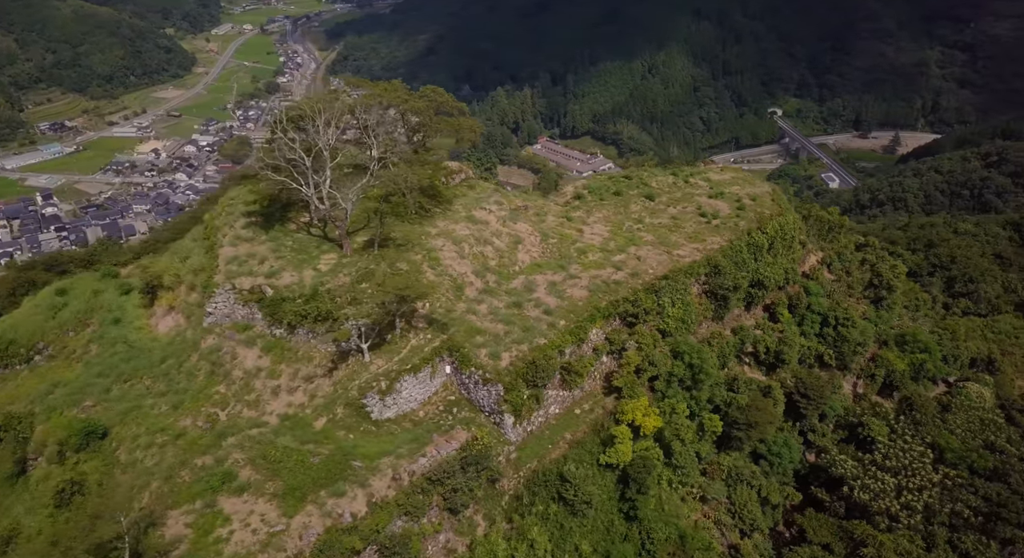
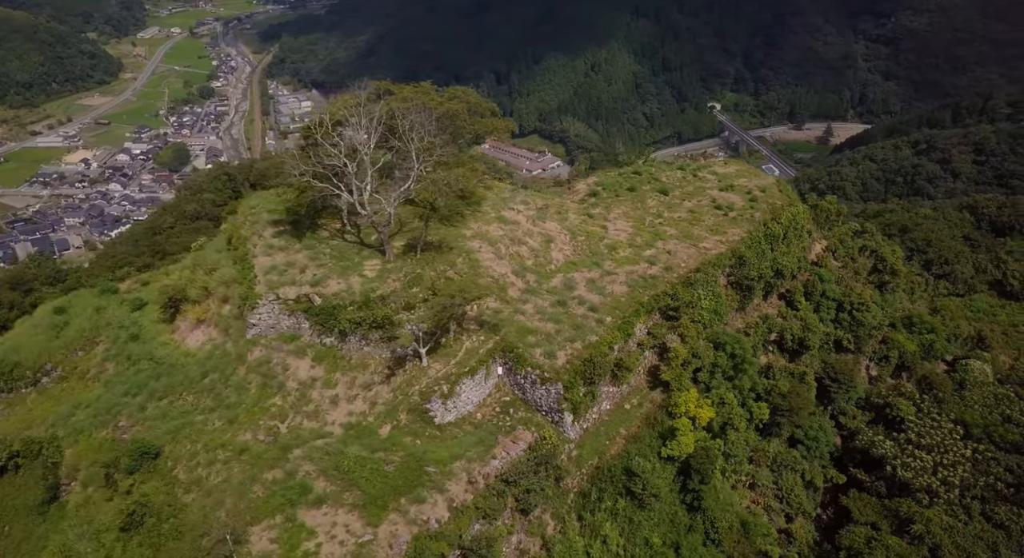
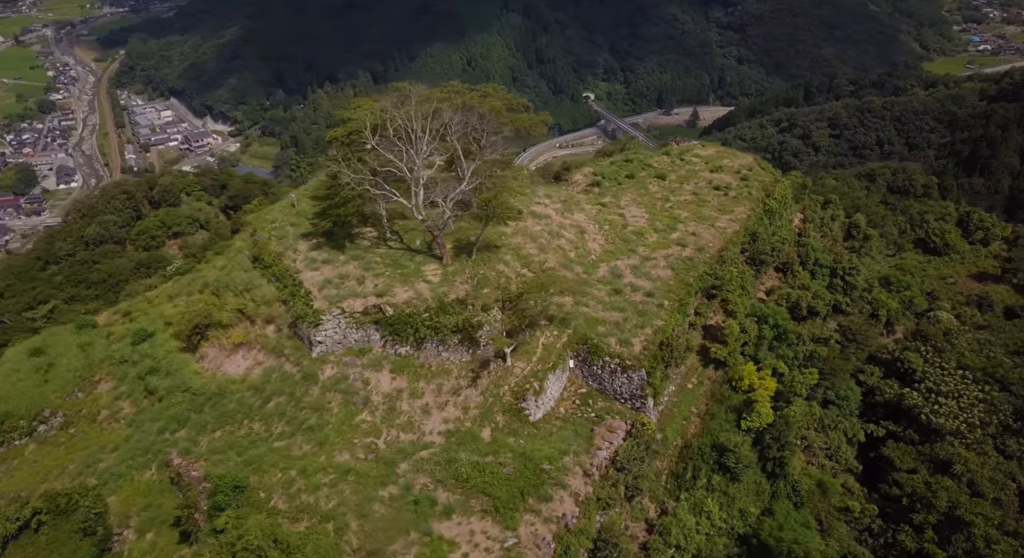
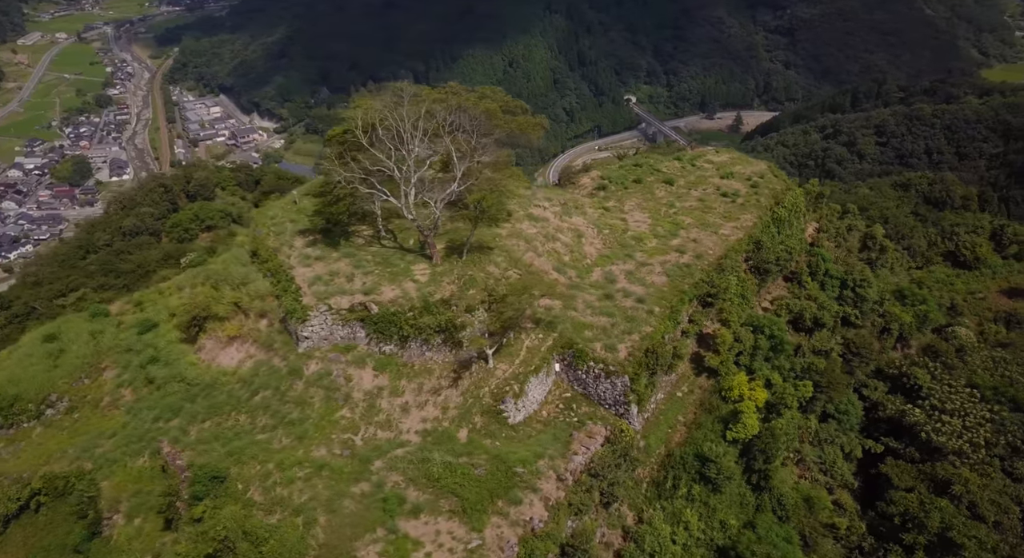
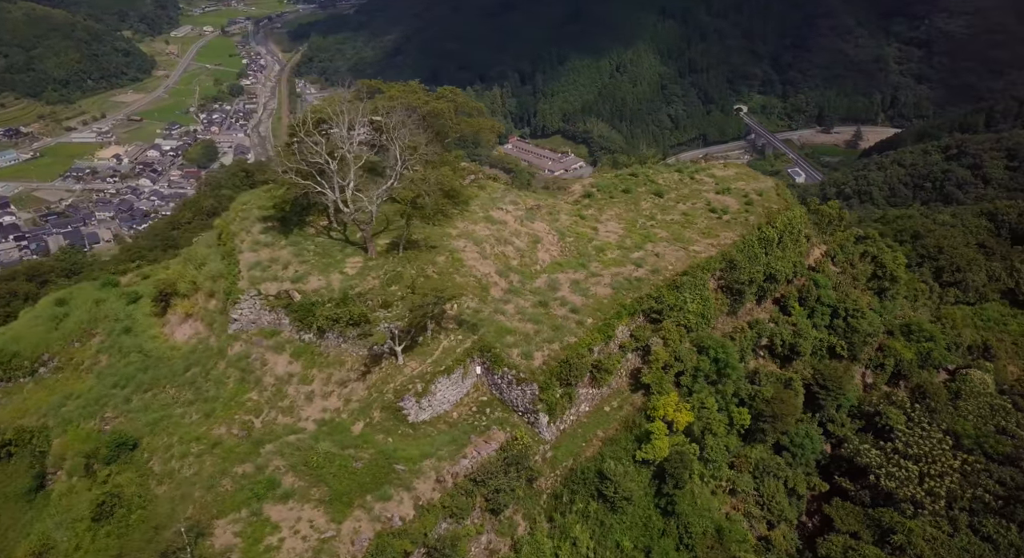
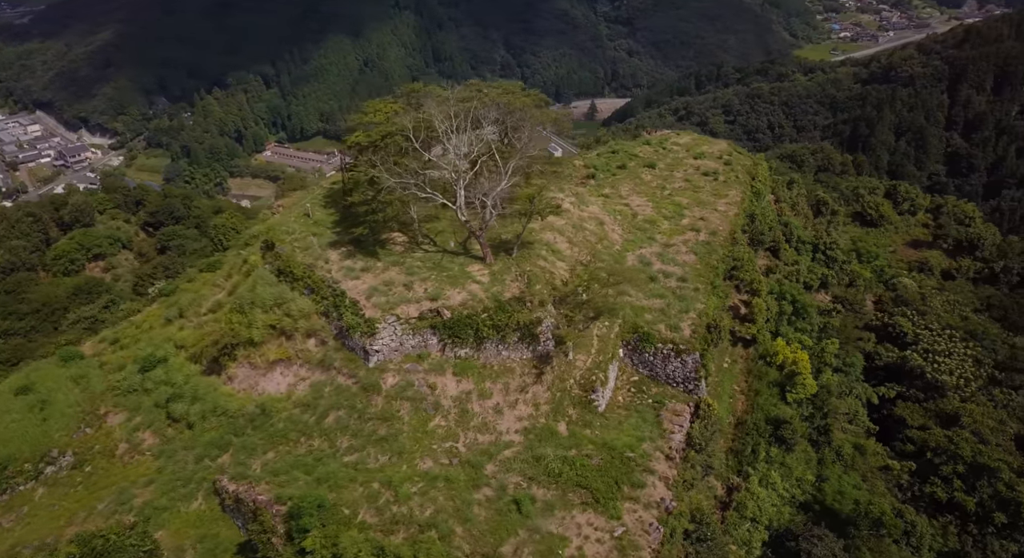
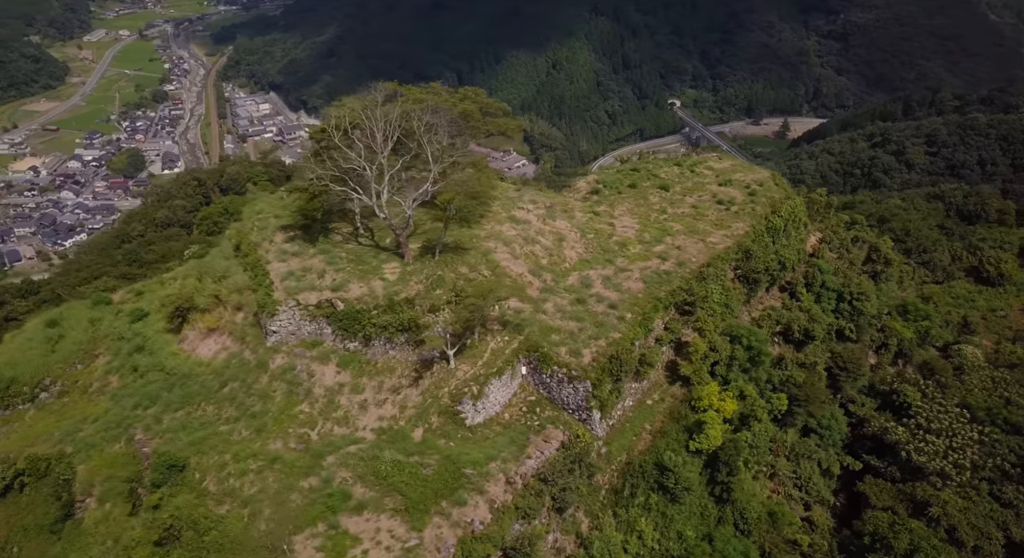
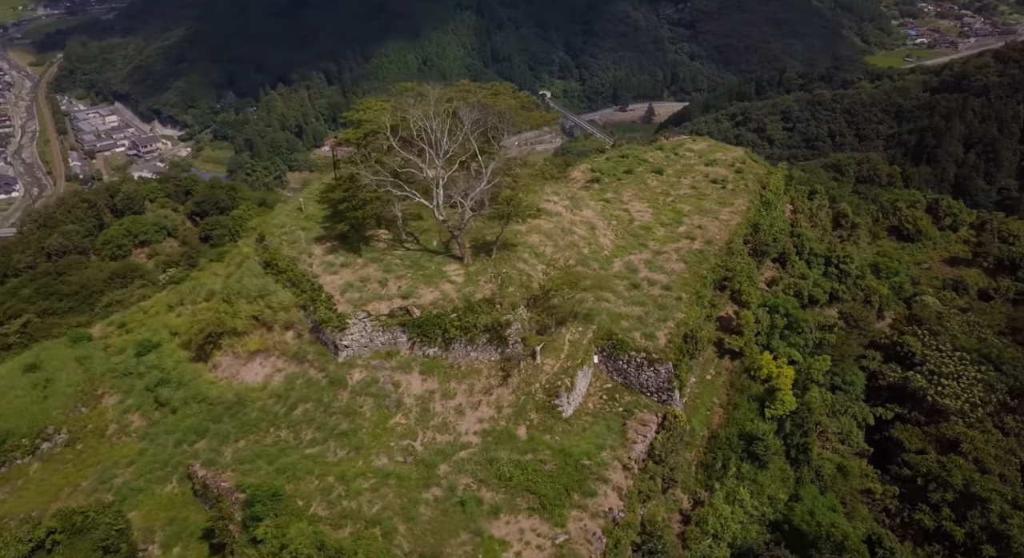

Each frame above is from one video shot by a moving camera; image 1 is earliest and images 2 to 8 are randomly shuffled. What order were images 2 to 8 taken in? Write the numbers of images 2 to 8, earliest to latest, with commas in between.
5, 2, 7, 4, 3, 8, 6
